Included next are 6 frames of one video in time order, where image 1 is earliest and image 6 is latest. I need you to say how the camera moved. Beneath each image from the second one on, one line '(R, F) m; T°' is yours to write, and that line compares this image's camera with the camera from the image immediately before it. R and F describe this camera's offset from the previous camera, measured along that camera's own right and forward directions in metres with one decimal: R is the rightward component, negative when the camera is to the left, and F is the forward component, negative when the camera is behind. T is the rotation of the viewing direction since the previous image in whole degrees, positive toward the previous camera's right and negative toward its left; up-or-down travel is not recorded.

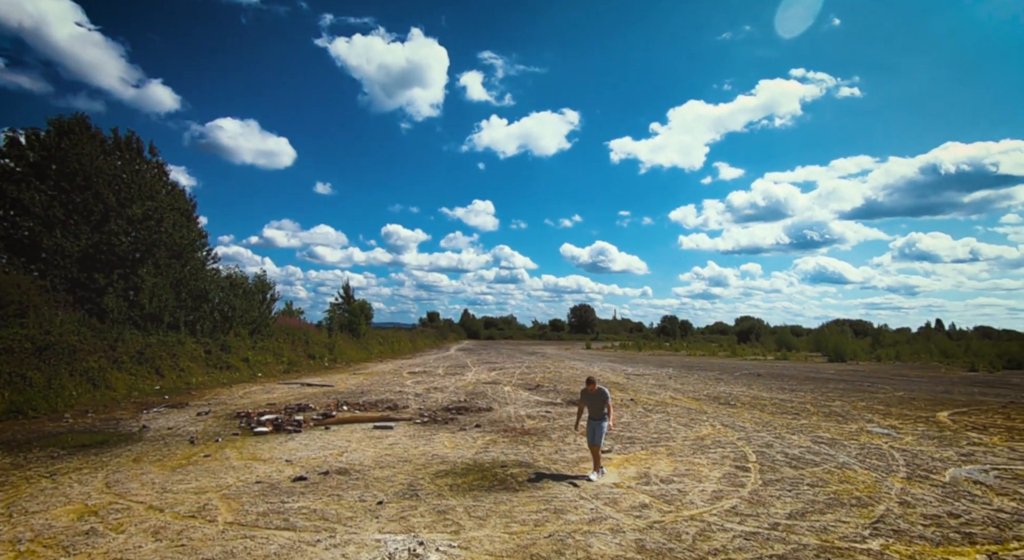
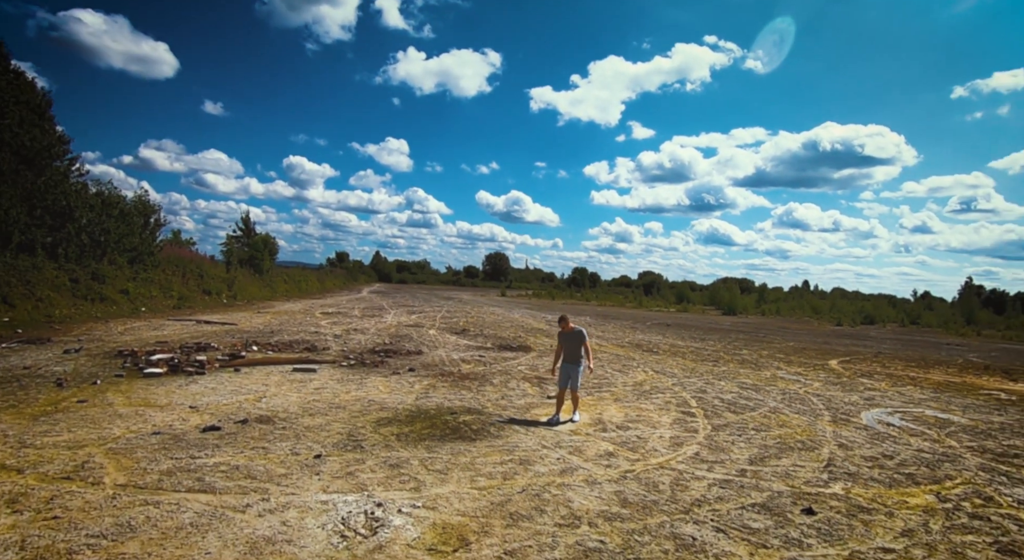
(-0.7, +1.0) m; +10°
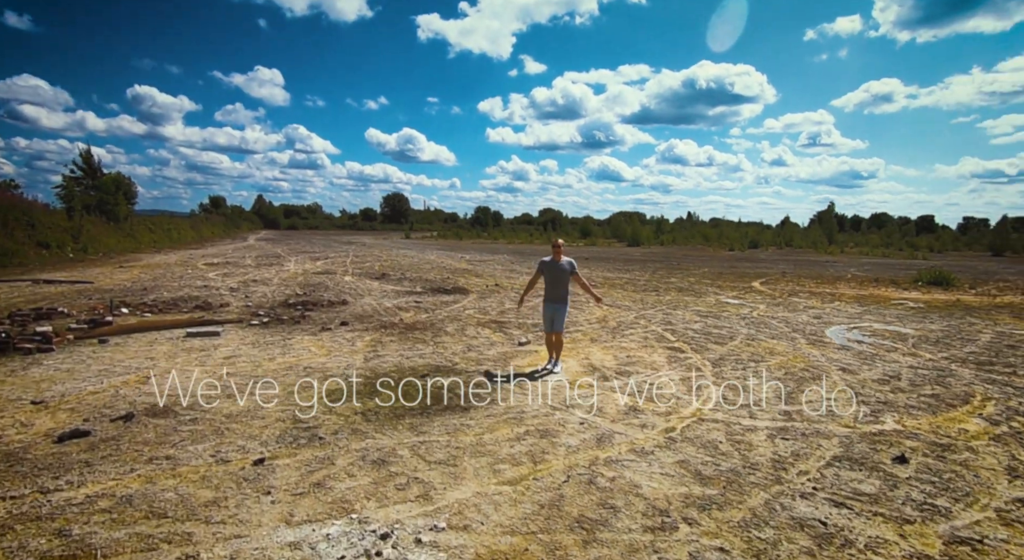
(-1.0, +1.9) m; +11°
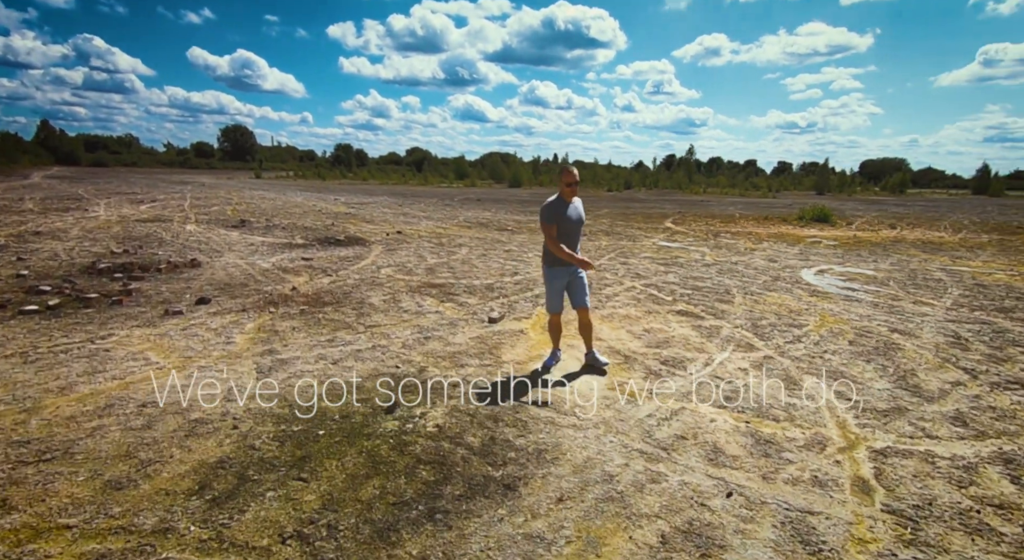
(-1.2, +3.0) m; +15°
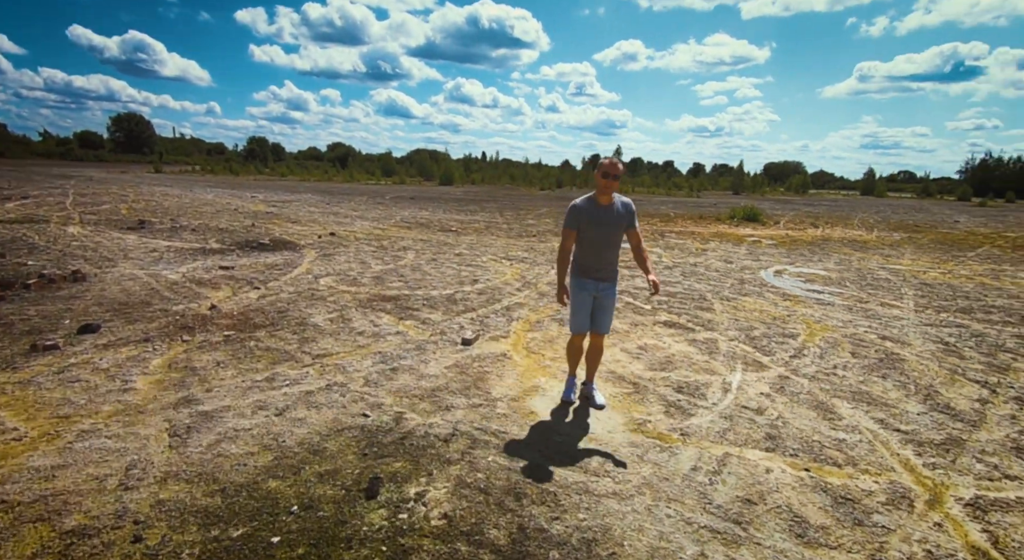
(-0.5, +0.9) m; +8°
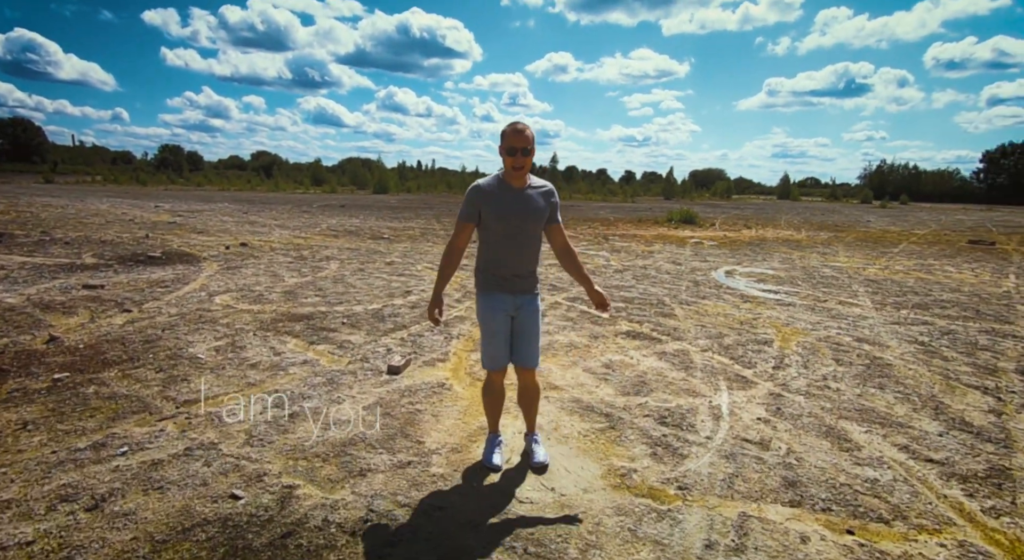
(0.0, +1.0) m; +7°
